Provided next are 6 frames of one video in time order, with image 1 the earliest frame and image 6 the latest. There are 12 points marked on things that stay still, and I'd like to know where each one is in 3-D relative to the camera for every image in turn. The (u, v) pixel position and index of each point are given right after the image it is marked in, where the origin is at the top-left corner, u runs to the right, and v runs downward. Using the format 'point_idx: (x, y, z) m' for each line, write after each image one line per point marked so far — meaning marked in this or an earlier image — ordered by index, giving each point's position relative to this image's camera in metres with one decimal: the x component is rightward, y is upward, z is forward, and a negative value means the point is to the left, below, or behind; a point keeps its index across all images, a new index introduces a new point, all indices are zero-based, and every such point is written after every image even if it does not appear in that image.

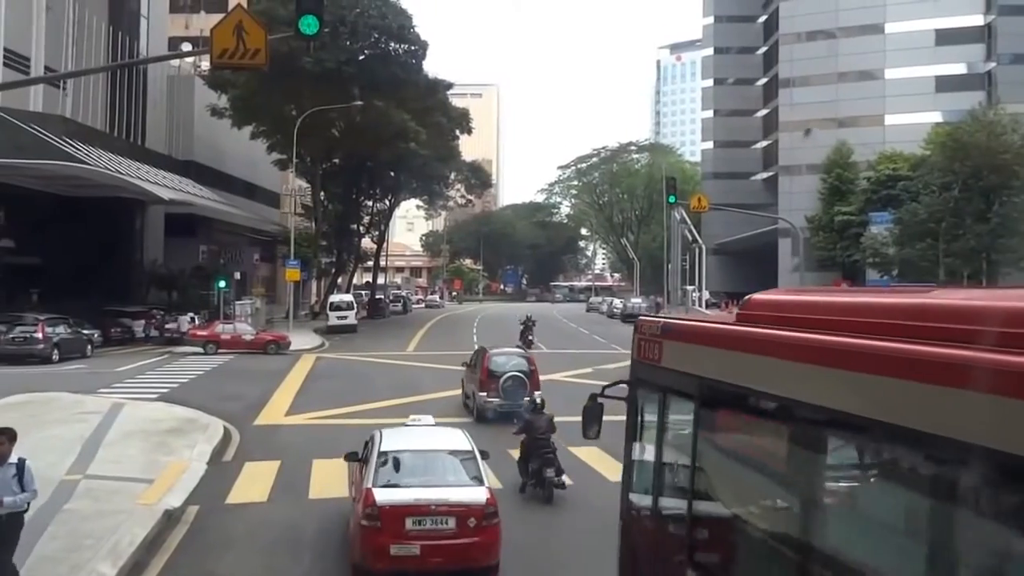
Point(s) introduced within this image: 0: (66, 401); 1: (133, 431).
0: (-8.7, -2.3, +18.9) m
1: (-6.2, -2.4, +15.4) m
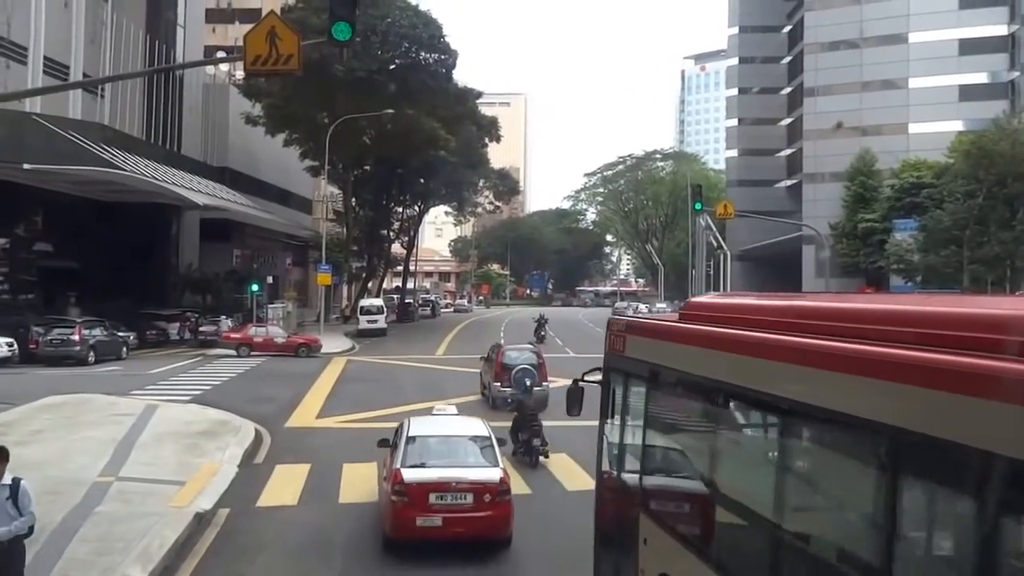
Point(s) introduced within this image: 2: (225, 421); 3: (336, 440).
0: (-8.3, -2.4, +19.7) m
1: (-5.8, -2.4, +16.1) m
2: (-5.4, -2.5, +18.2) m
3: (-3.2, -2.8, +17.8) m
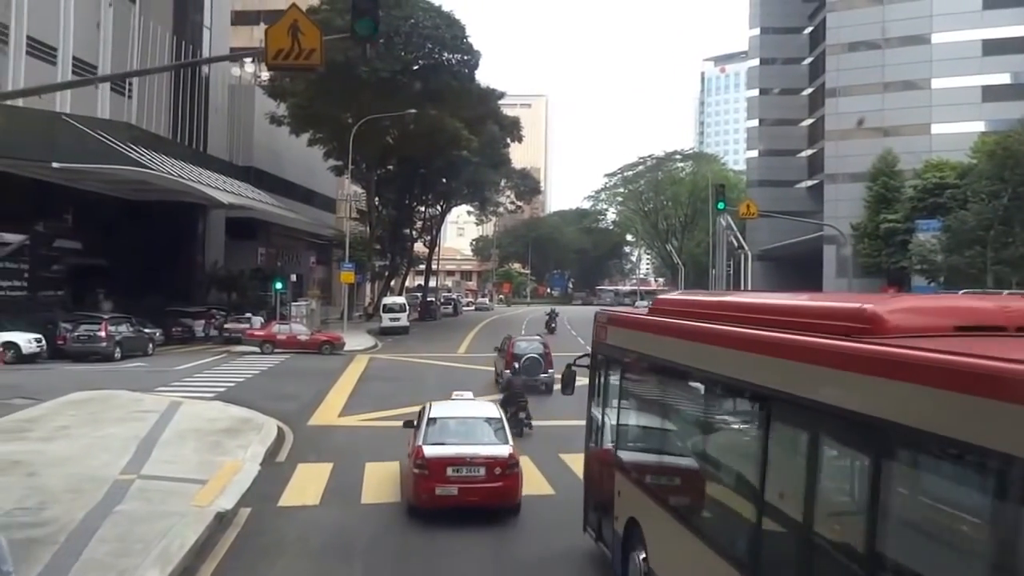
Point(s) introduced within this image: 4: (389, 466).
0: (-7.9, -2.3, +20.1) m
1: (-5.5, -2.4, +16.5) m
2: (-5.0, -2.4, +18.5) m
3: (-2.8, -2.8, +18.1) m
4: (-2.0, -2.9, +15.8) m
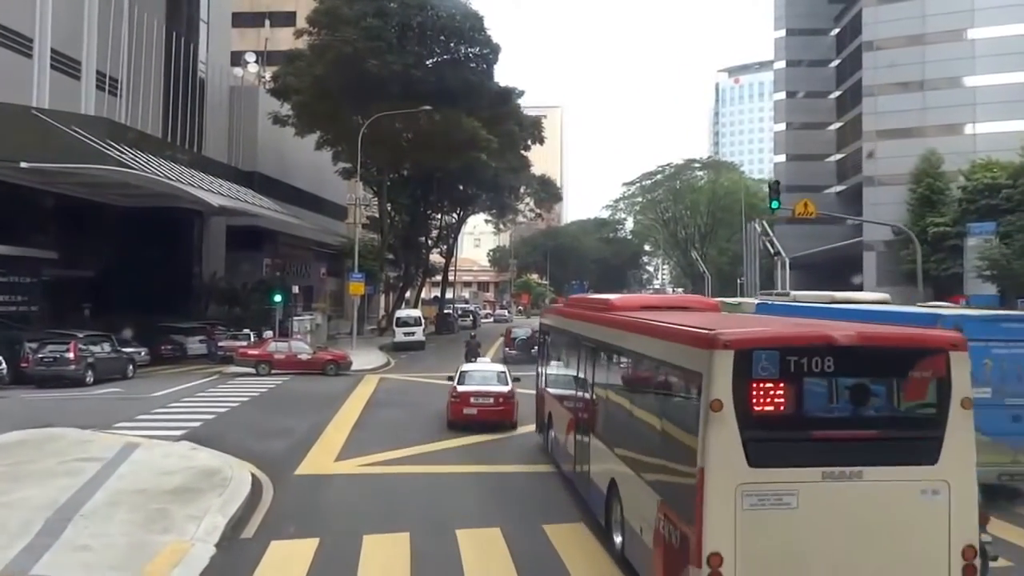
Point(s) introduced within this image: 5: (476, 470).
0: (-7.2, -2.6, +16.0) m
1: (-4.8, -2.6, +12.3) m
2: (-4.3, -2.6, +14.3) m
3: (-2.2, -2.9, +13.9) m
4: (-1.4, -3.0, +11.6) m
5: (-0.6, -2.9, +15.9) m
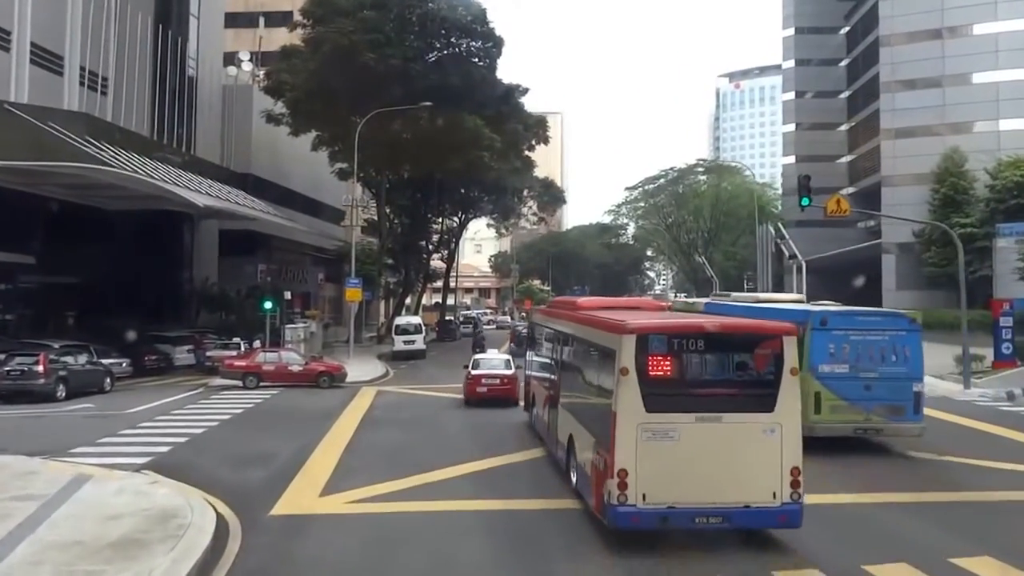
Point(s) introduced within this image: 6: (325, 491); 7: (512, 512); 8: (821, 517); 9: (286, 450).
0: (-7.0, -2.6, +13.6) m
1: (-4.6, -2.6, +10.0) m
2: (-4.1, -2.7, +12.0) m
3: (-2.0, -3.0, +11.5) m
4: (-1.1, -3.0, +9.2) m
5: (-0.4, -3.0, +13.6) m
6: (-2.8, -2.9, +14.4) m
7: (0.0, -3.0, +13.0) m
8: (+4.1, -3.1, +13.1) m
9: (-4.1, -2.9, +17.7) m
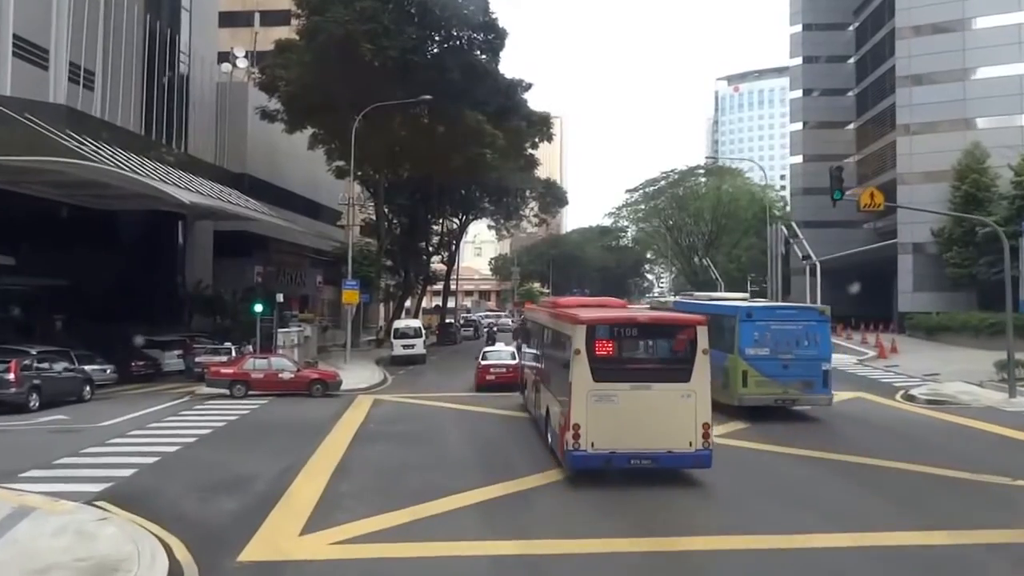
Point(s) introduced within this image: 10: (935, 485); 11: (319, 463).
0: (-6.8, -2.7, +11.6) m
1: (-4.5, -2.6, +8.0) m
2: (-4.0, -2.7, +10.0) m
3: (-1.8, -3.0, +9.6) m
4: (-1.0, -3.0, +7.2) m
5: (-0.2, -3.0, +11.6) m
6: (-2.6, -2.9, +12.5) m
7: (+0.2, -3.0, +11.0) m
8: (+4.3, -3.1, +11.2) m
9: (-4.0, -3.0, +15.8) m
10: (+7.1, -3.3, +16.2) m
11: (-3.4, -3.1, +17.2) m
